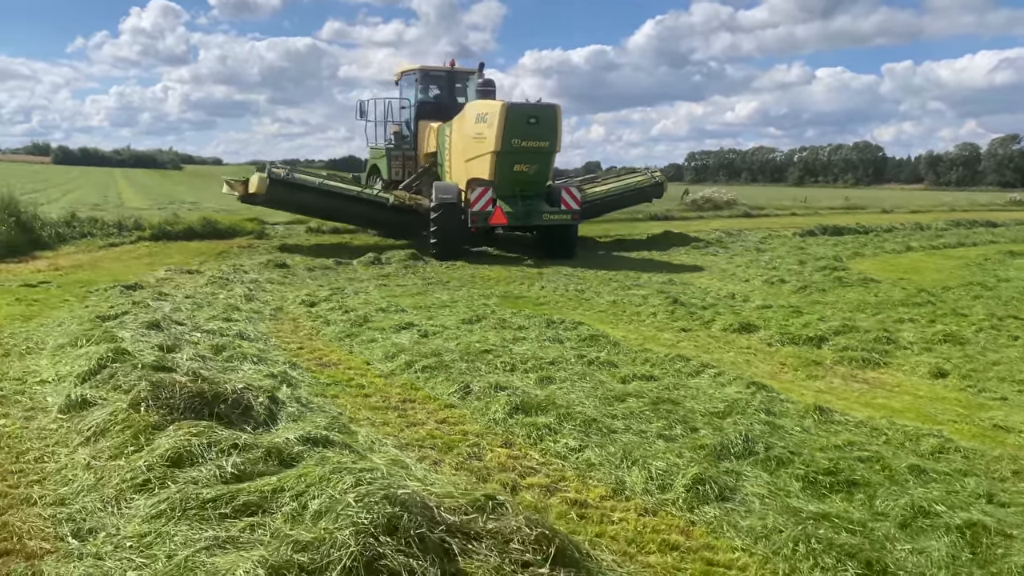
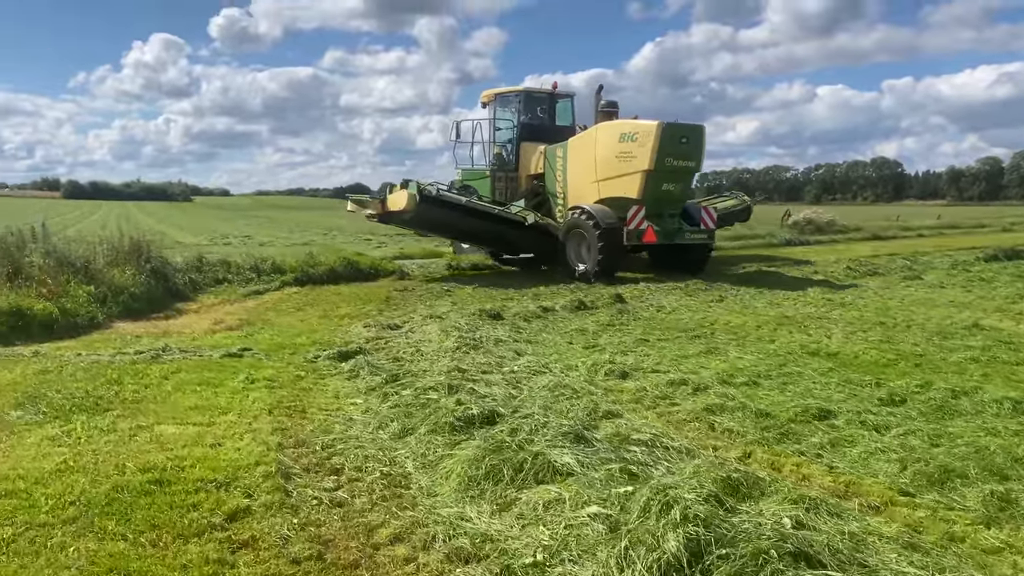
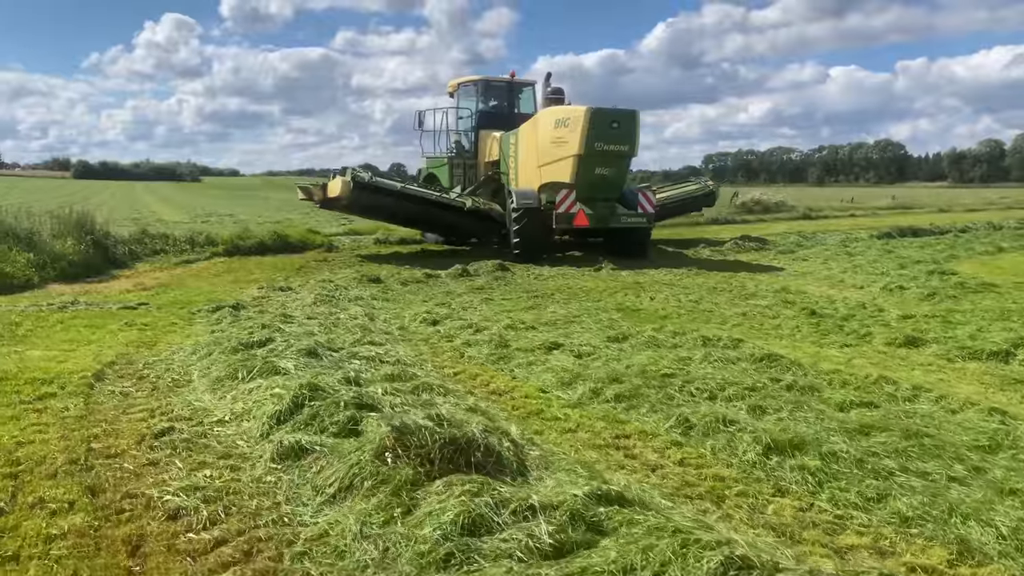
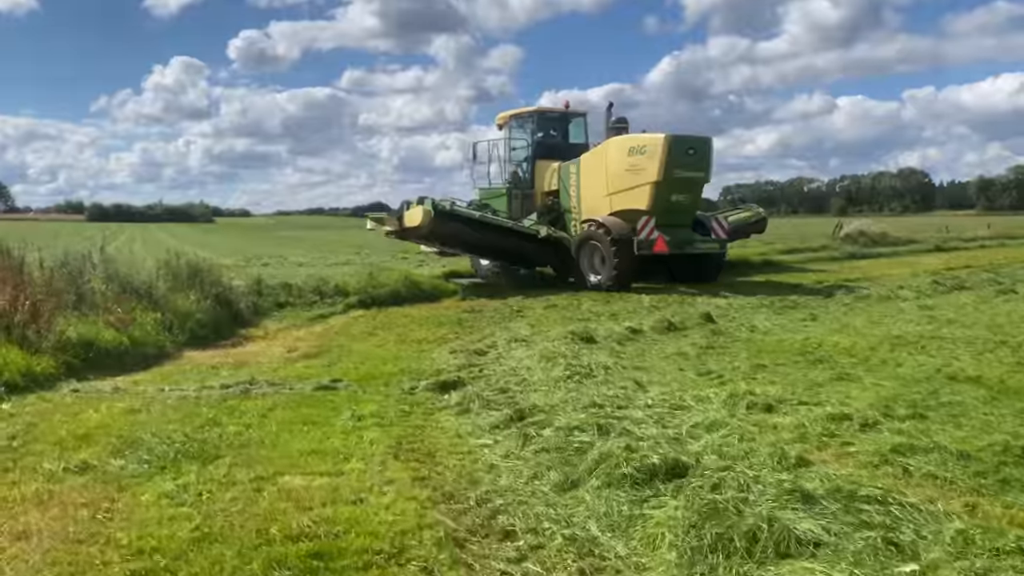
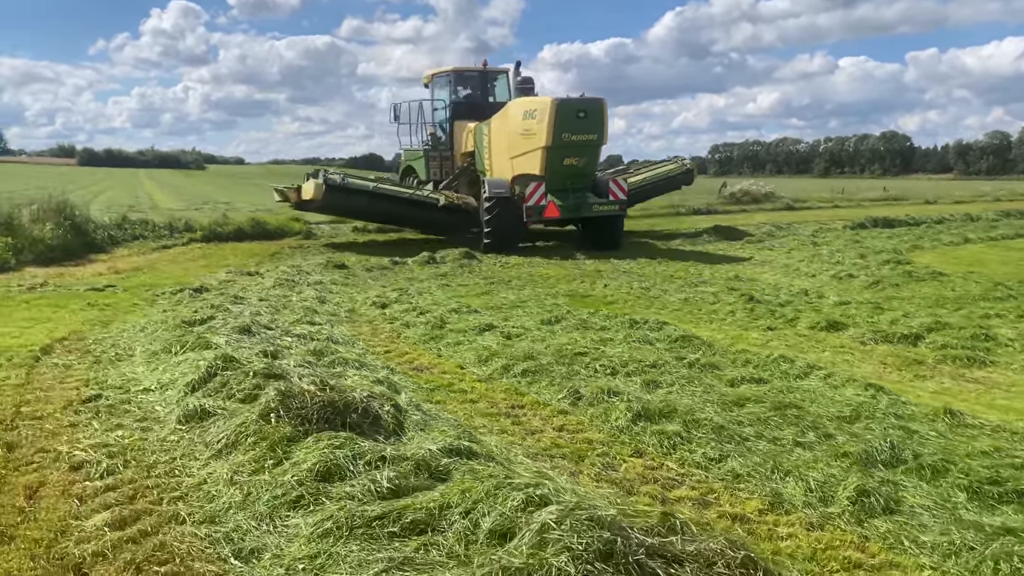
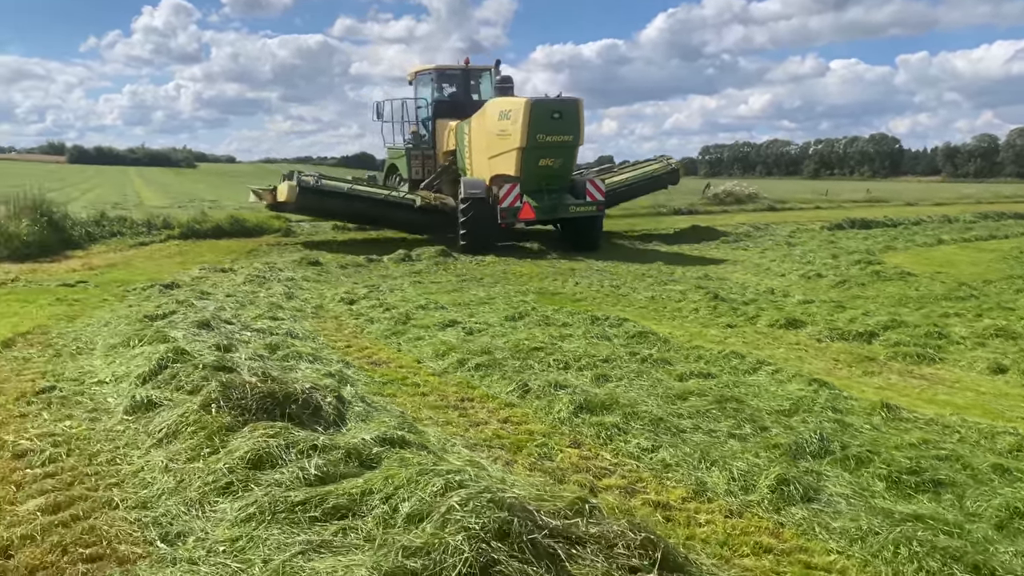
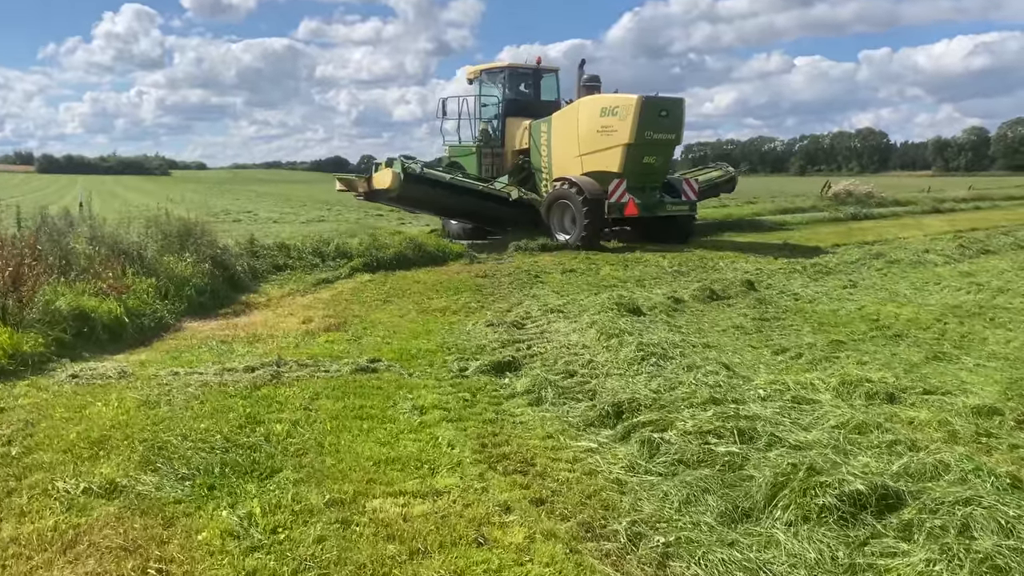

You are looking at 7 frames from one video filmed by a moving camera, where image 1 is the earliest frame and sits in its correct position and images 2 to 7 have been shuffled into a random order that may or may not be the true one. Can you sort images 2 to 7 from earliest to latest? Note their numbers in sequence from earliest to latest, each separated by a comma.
6, 5, 3, 2, 4, 7
